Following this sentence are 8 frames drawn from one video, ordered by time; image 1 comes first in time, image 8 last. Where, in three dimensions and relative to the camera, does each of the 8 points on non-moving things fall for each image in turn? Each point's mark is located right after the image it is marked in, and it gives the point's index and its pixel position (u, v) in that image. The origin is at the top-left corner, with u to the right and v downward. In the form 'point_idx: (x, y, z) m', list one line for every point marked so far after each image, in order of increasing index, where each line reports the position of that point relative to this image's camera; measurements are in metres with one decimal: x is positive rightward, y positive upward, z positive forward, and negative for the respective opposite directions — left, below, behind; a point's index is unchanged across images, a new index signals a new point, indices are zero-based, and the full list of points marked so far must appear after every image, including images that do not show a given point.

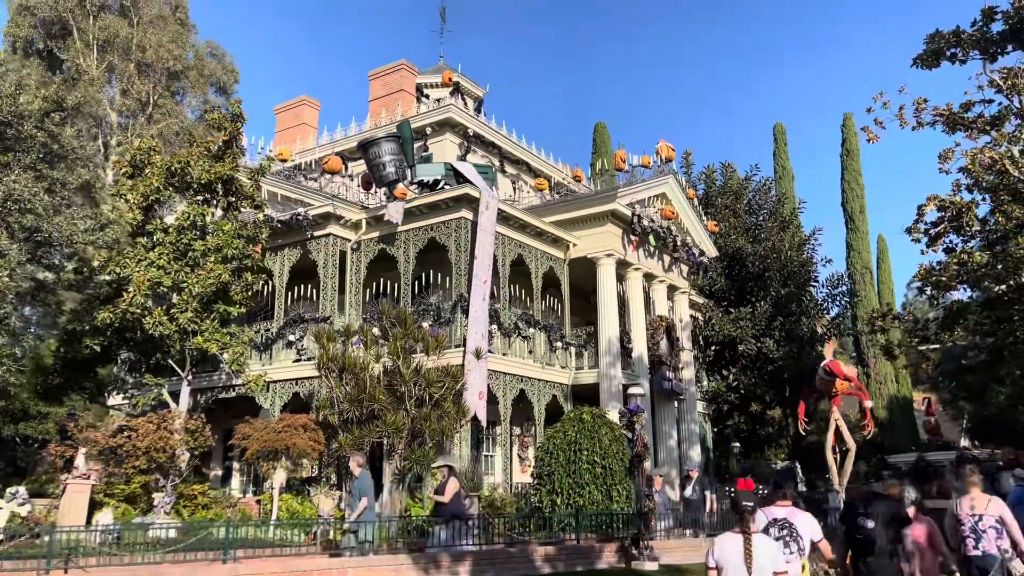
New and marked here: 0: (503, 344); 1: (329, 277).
0: (-0.2, -1.4, +19.0) m
1: (-4.3, +0.3, +18.8) m
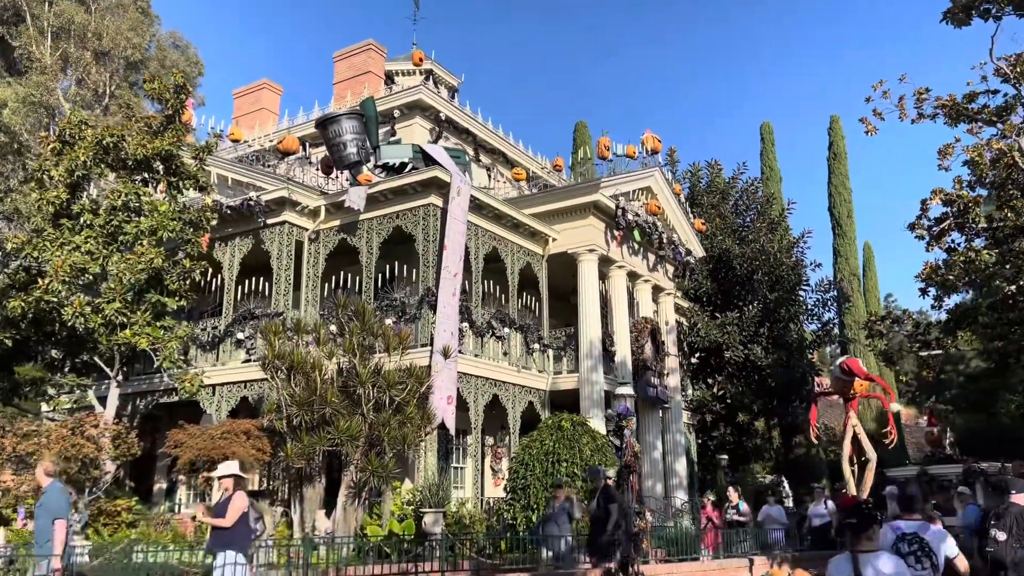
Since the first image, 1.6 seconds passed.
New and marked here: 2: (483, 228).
0: (-0.8, -1.2, +17.3) m
1: (-4.9, +0.4, +17.0) m
2: (-0.6, +1.3, +17.9) m
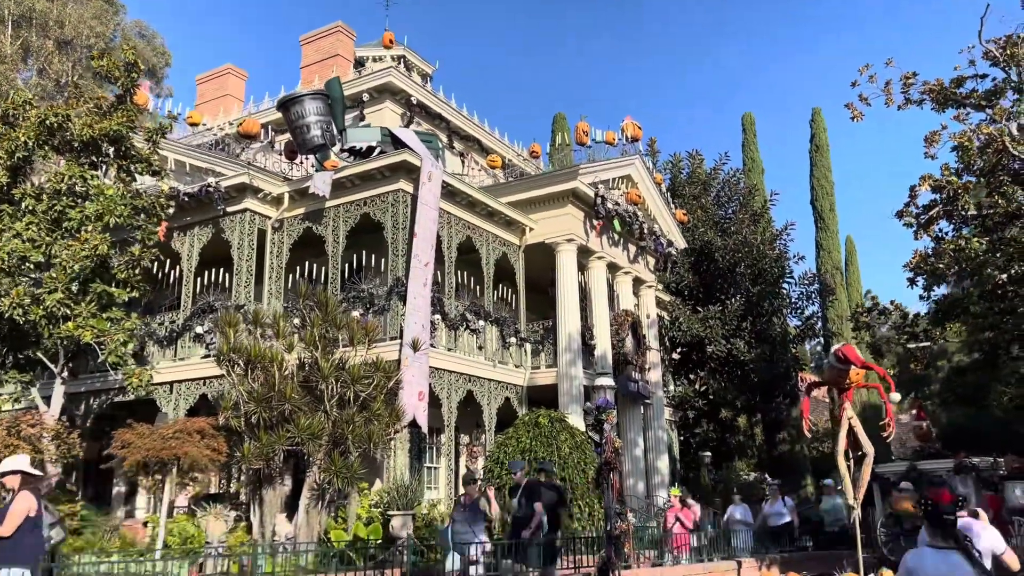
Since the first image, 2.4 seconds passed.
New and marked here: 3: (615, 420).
0: (-1.3, -1.1, +16.5) m
1: (-5.4, +0.6, +16.1) m
2: (-1.2, +1.5, +17.1) m
3: (+1.2, -1.5, +9.4) m
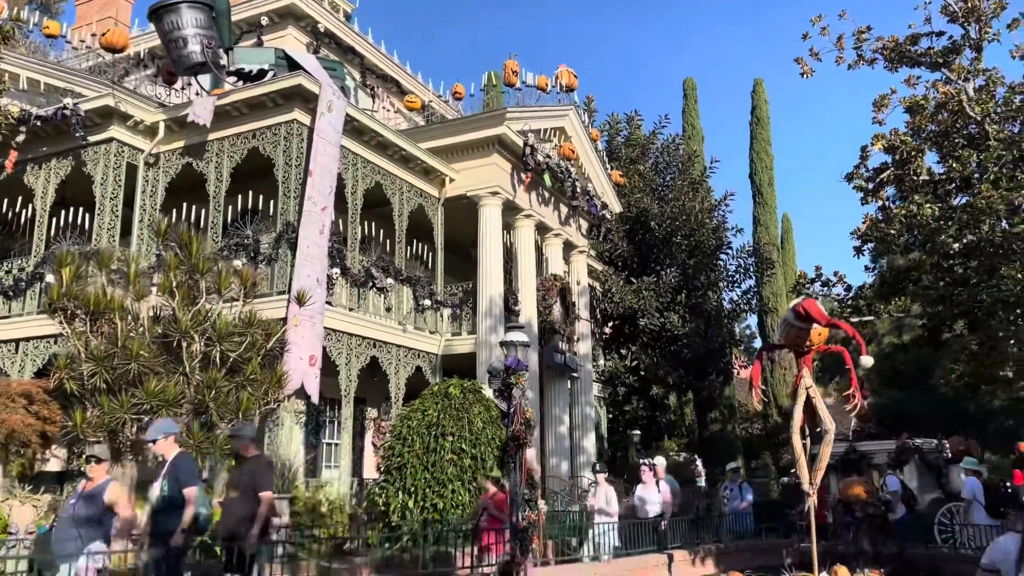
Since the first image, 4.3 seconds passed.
0: (-3.0, -0.2, +14.4) m
1: (-7.0, +1.6, +13.7) m
2: (-2.8, +2.4, +14.9) m
3: (+0.1, -0.9, +7.6) m
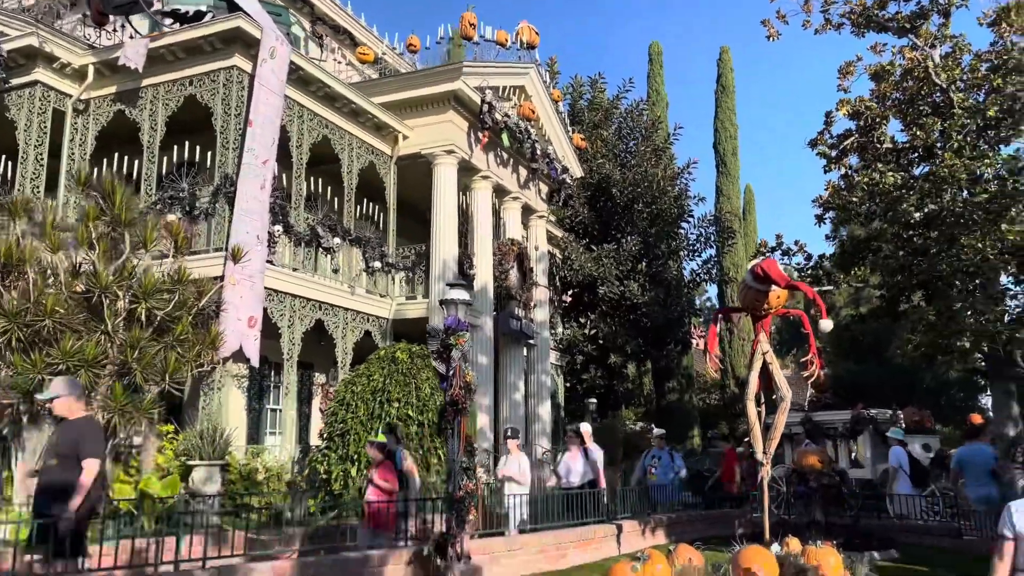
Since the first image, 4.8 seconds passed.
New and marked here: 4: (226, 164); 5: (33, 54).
0: (-3.8, +0.5, +13.7) m
1: (-7.7, +2.3, +12.7) m
2: (-3.6, +3.2, +14.2) m
3: (-0.4, -0.5, +7.0) m
4: (-4.4, +1.9, +12.4) m
5: (-7.7, +3.8, +12.7) m
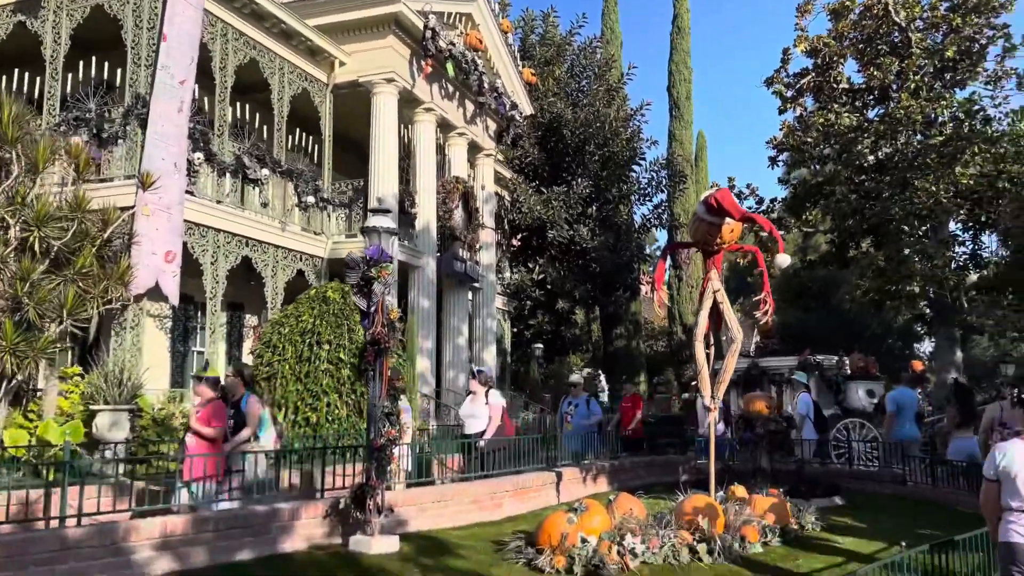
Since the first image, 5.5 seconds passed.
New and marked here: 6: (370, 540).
0: (-4.7, +1.6, +12.7) m
1: (-8.6, +3.3, +11.4) m
2: (-4.5, +4.2, +13.0) m
3: (-1.0, +0.1, +6.3) m
4: (-5.3, +2.9, +11.2) m
5: (-8.5, +4.8, +11.3) m
6: (-1.1, -1.9, +5.9) m
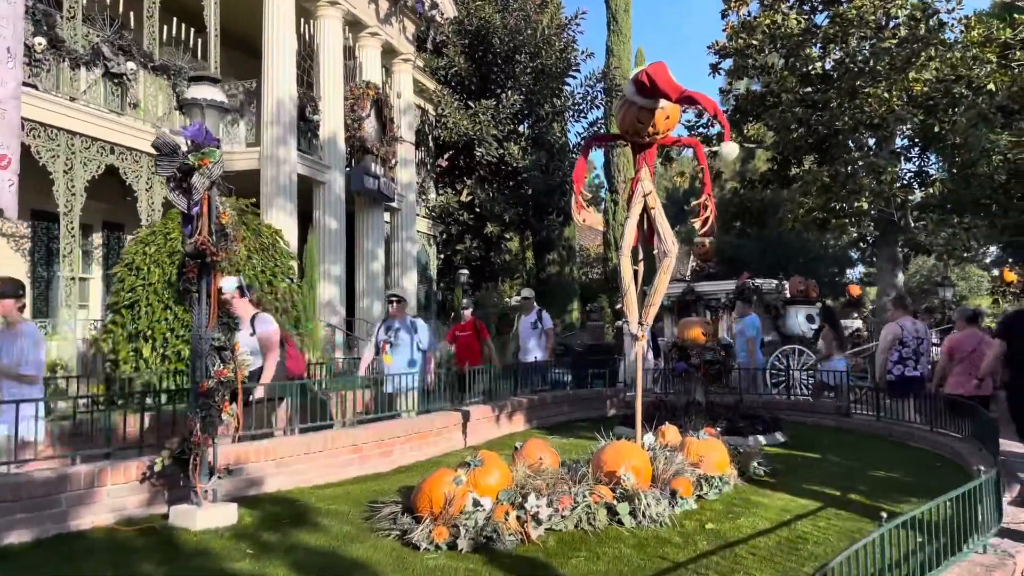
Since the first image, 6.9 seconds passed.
0: (-6.0, +2.8, +10.7) m
1: (-9.7, +4.4, +8.9) m
2: (-5.8, +5.4, +10.8) m
3: (-1.8, +0.7, +4.8) m
4: (-6.4, +3.9, +9.1) m
5: (-9.6, +5.8, +8.7) m
6: (-1.8, -1.3, +4.5) m
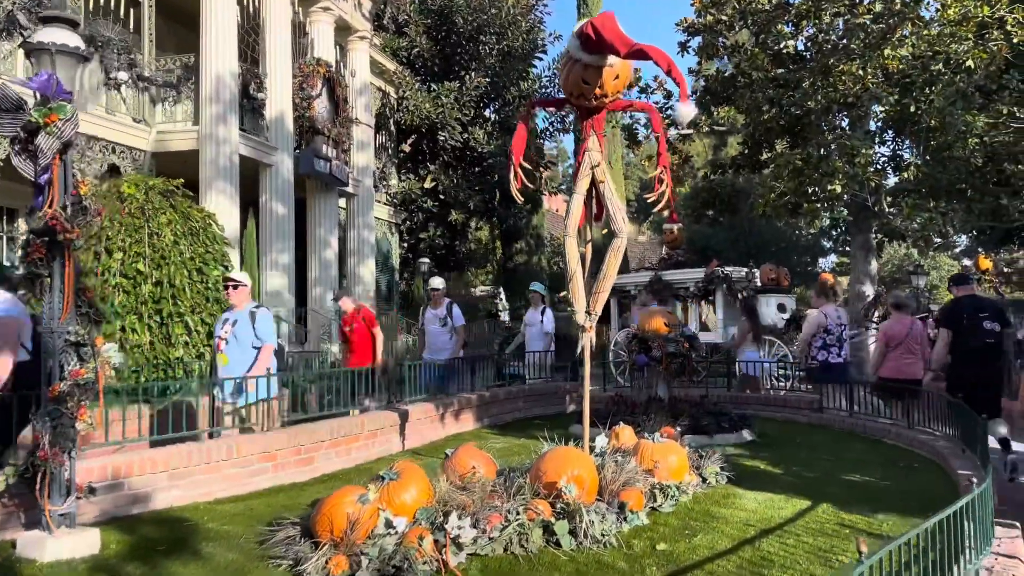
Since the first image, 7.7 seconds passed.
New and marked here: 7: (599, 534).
0: (-6.6, +2.9, +9.8) m
1: (-10.3, +4.5, +7.9) m
2: (-6.4, +5.6, +9.8) m
3: (-2.2, +0.8, +4.0) m
4: (-7.0, +4.0, +8.1) m
5: (-10.2, +5.9, +7.7) m
6: (-2.2, -1.2, +3.8) m
7: (+0.5, -1.3, +4.3) m
